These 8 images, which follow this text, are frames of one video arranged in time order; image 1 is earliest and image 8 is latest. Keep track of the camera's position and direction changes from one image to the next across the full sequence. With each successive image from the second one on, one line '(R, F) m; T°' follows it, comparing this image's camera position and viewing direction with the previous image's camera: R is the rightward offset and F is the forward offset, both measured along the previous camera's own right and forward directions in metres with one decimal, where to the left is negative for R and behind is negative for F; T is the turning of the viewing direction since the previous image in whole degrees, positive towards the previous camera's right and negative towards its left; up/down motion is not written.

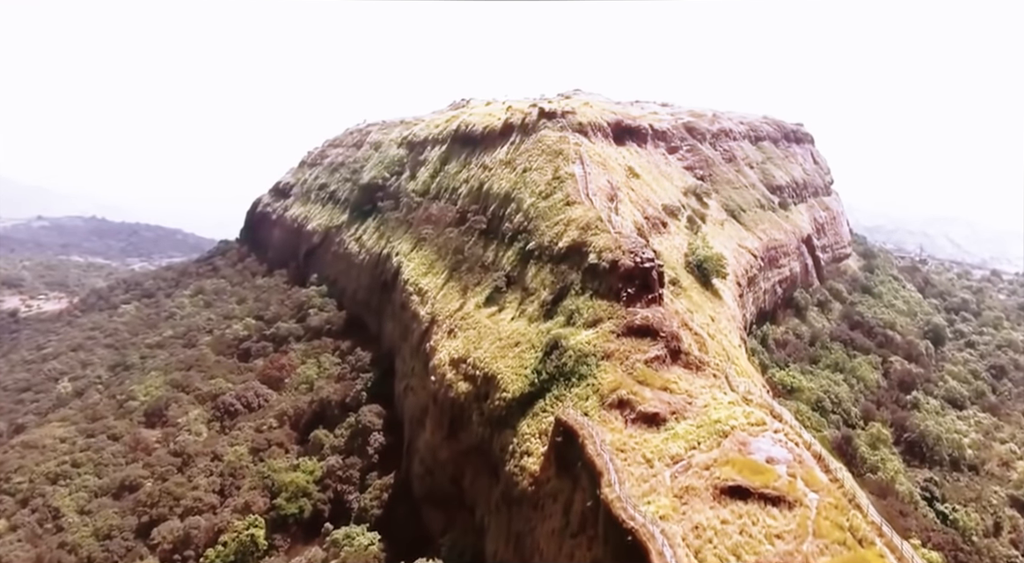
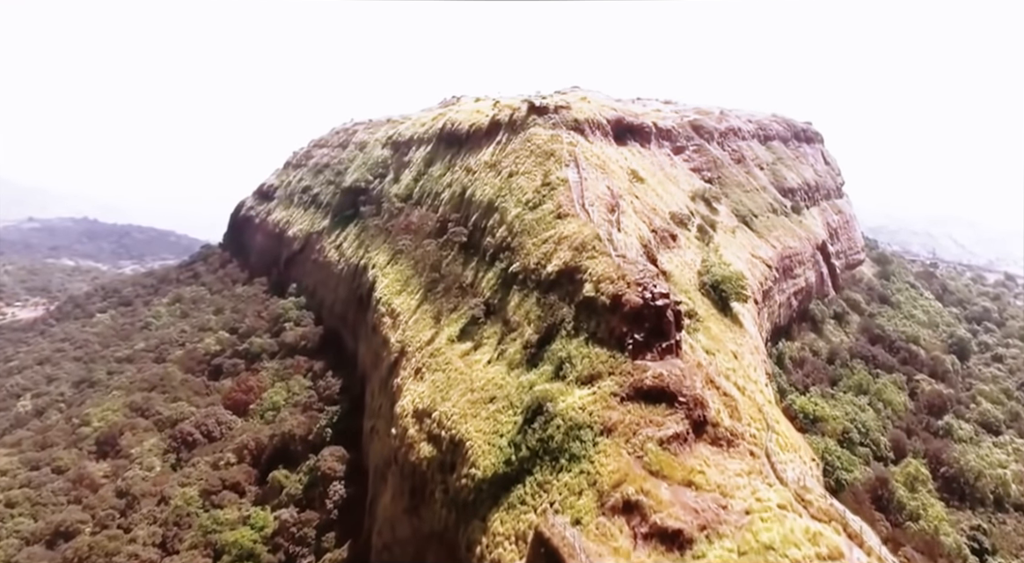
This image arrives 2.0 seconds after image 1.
(+0.8, +5.2) m; 0°
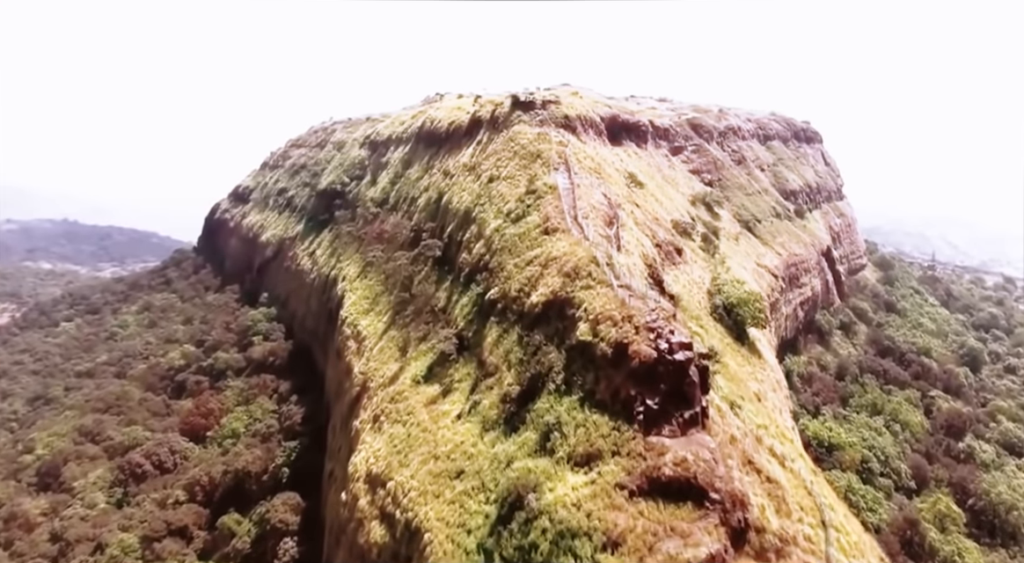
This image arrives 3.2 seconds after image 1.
(+0.4, +4.3) m; +1°
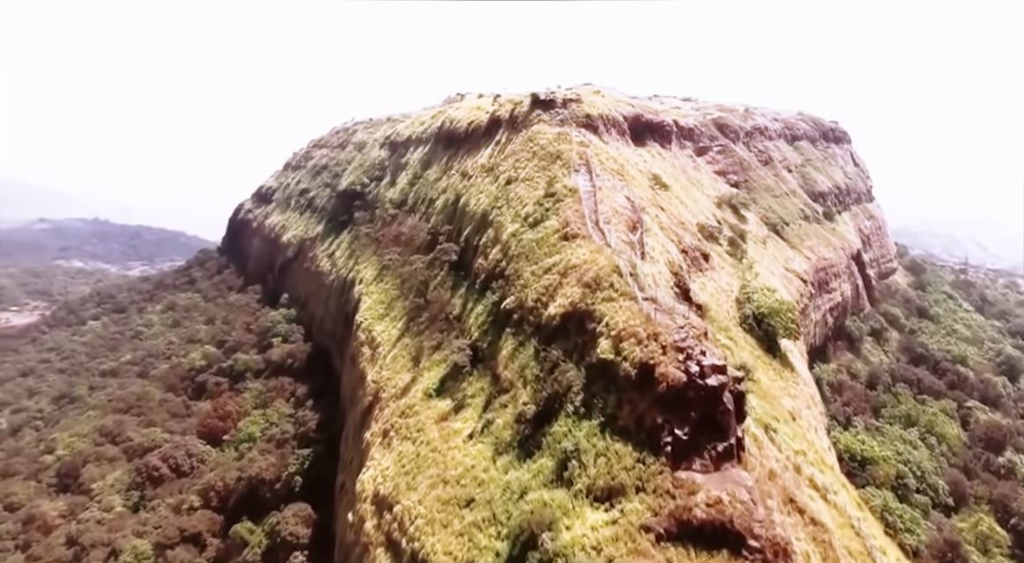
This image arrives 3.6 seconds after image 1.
(+0.1, +1.1) m; -2°
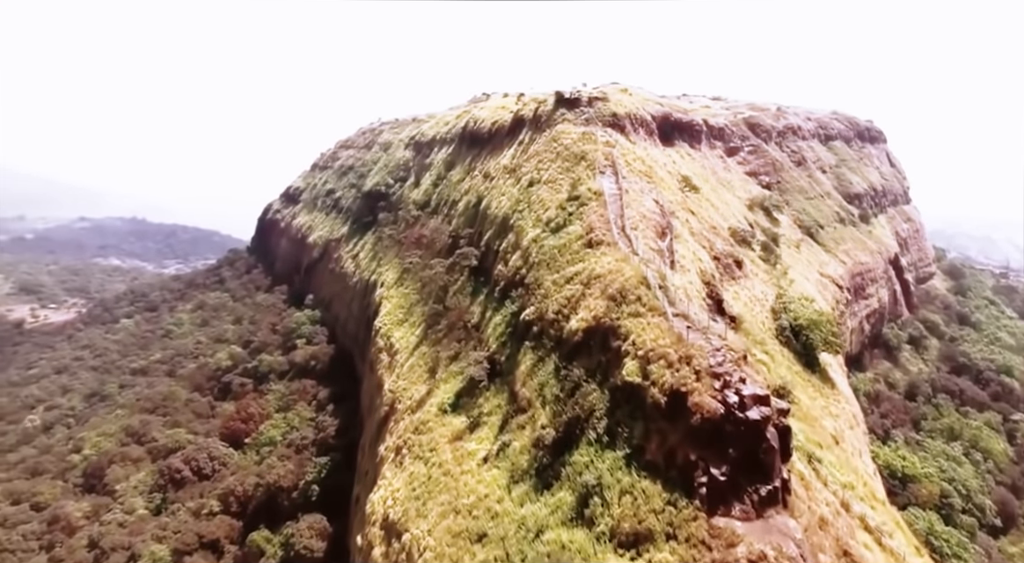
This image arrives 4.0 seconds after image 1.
(+0.2, +1.2) m; -3°
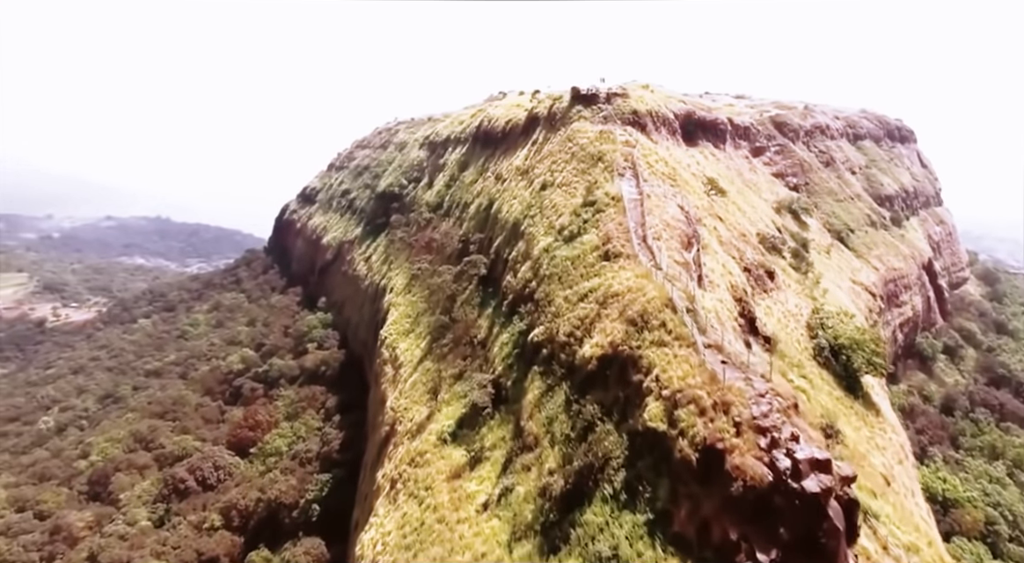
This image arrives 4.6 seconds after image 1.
(+0.3, +1.9) m; -2°
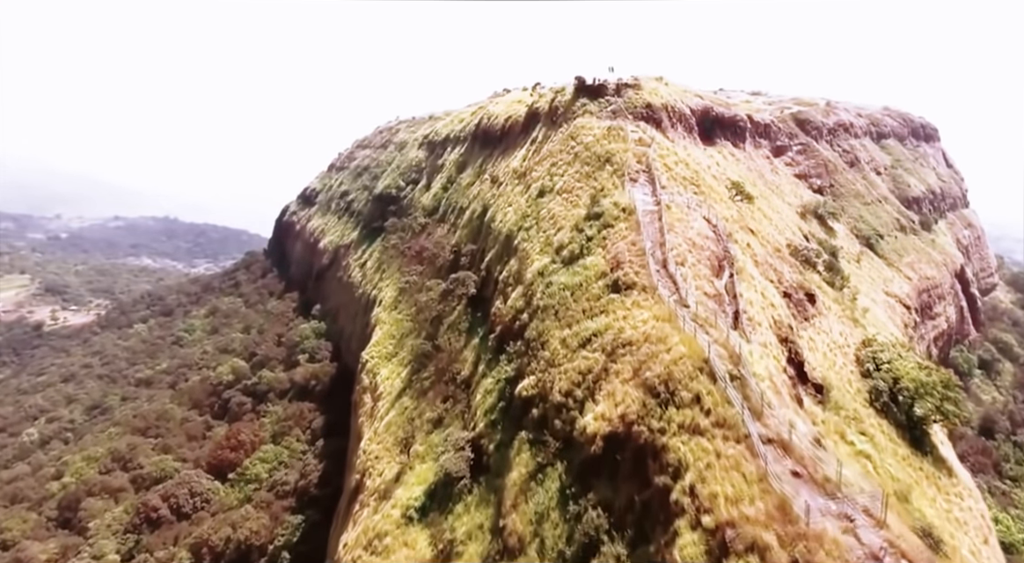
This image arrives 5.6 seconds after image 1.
(+0.5, +3.5) m; -1°
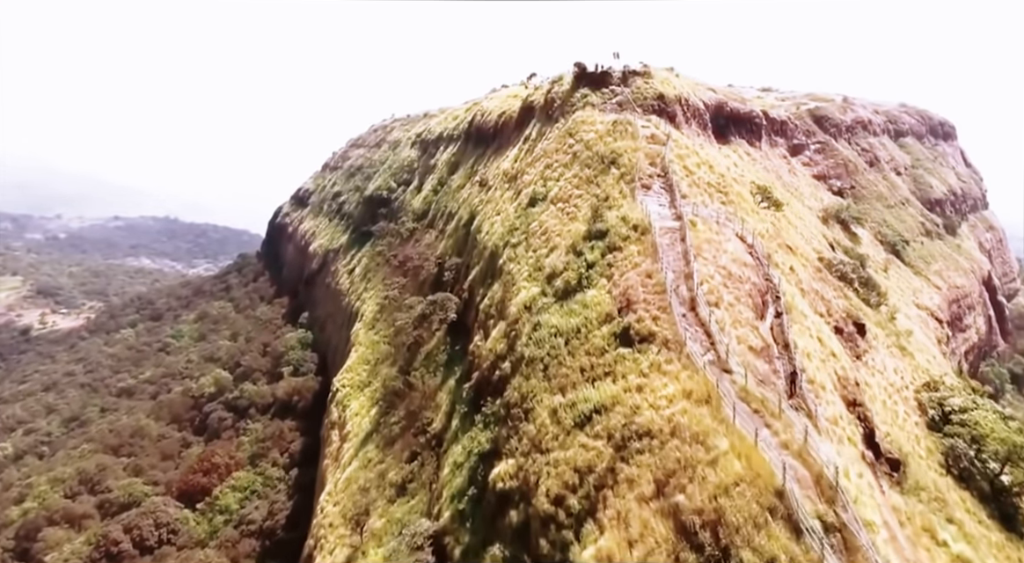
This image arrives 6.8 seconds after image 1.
(+0.5, +3.4) m; 0°
